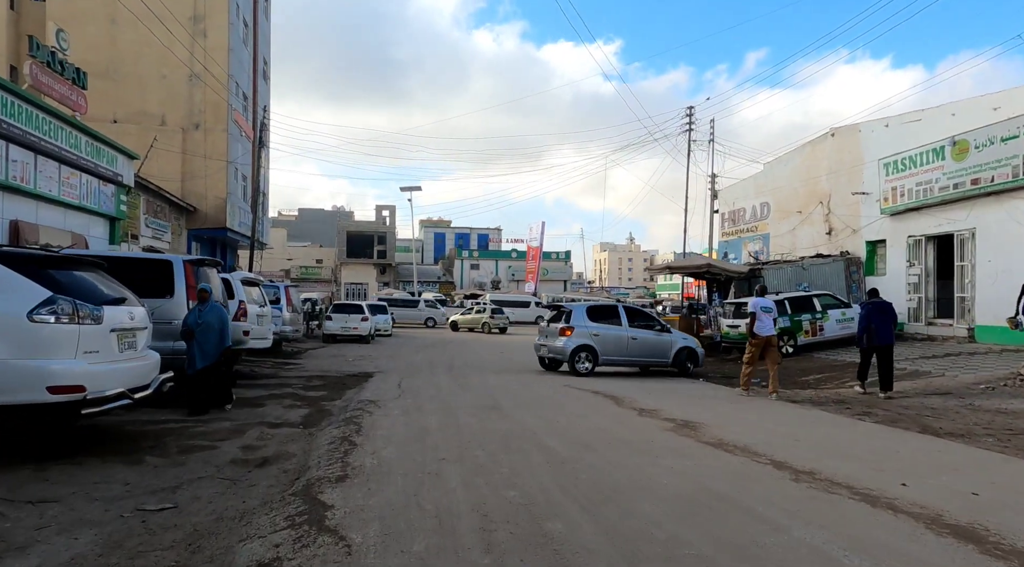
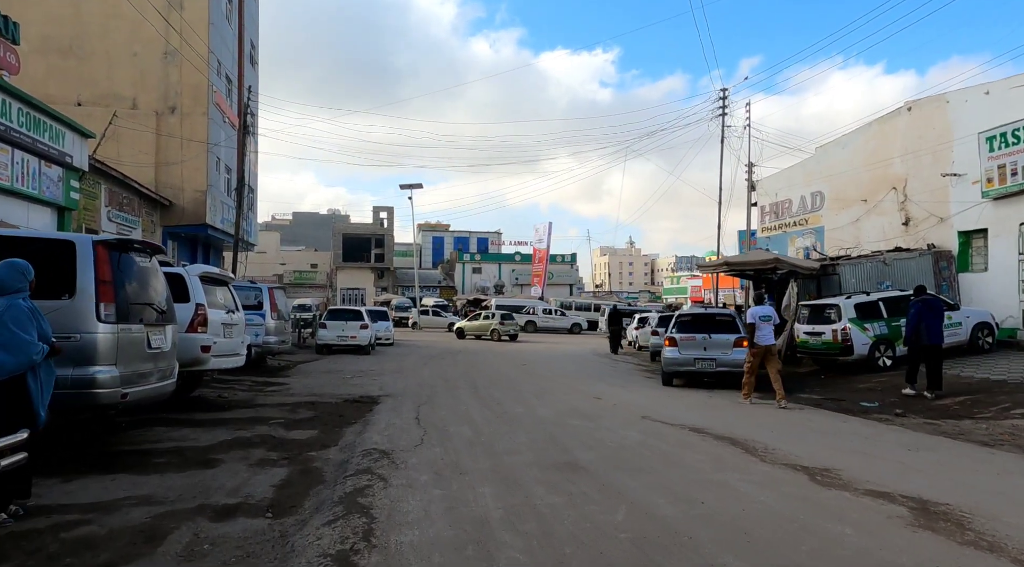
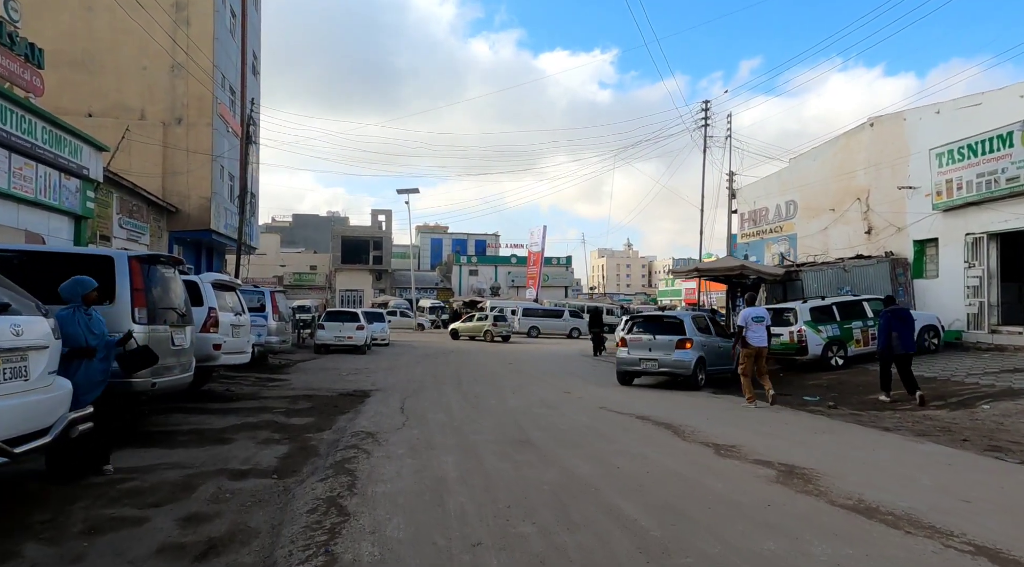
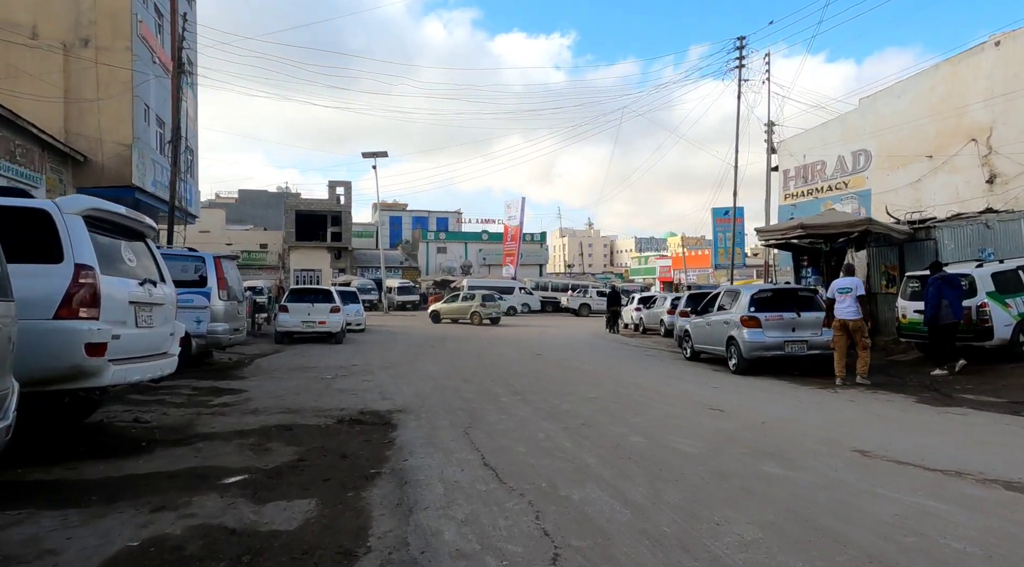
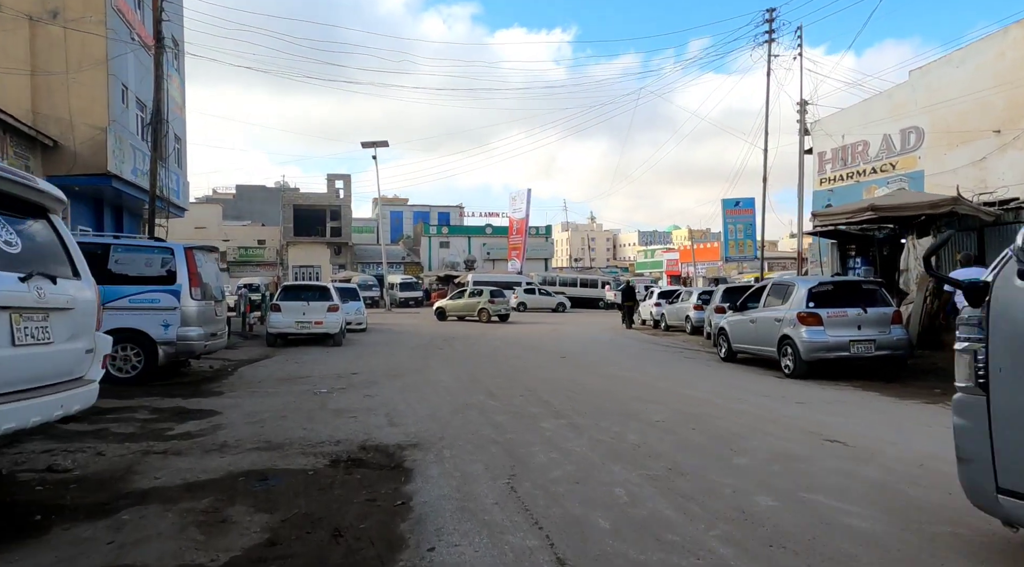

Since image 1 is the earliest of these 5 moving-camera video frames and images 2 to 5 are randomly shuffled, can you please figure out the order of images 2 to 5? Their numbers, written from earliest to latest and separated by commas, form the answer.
3, 2, 4, 5
